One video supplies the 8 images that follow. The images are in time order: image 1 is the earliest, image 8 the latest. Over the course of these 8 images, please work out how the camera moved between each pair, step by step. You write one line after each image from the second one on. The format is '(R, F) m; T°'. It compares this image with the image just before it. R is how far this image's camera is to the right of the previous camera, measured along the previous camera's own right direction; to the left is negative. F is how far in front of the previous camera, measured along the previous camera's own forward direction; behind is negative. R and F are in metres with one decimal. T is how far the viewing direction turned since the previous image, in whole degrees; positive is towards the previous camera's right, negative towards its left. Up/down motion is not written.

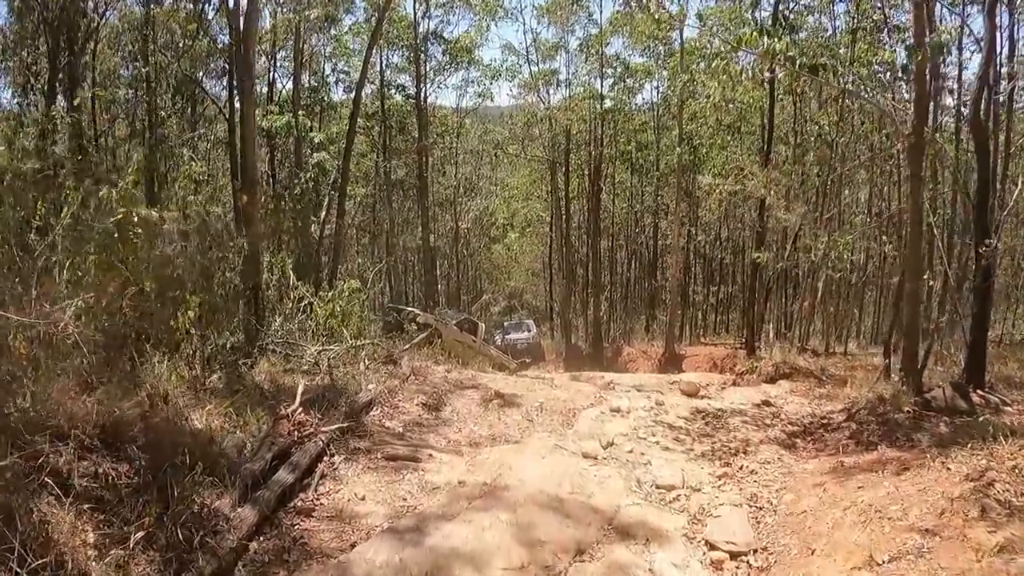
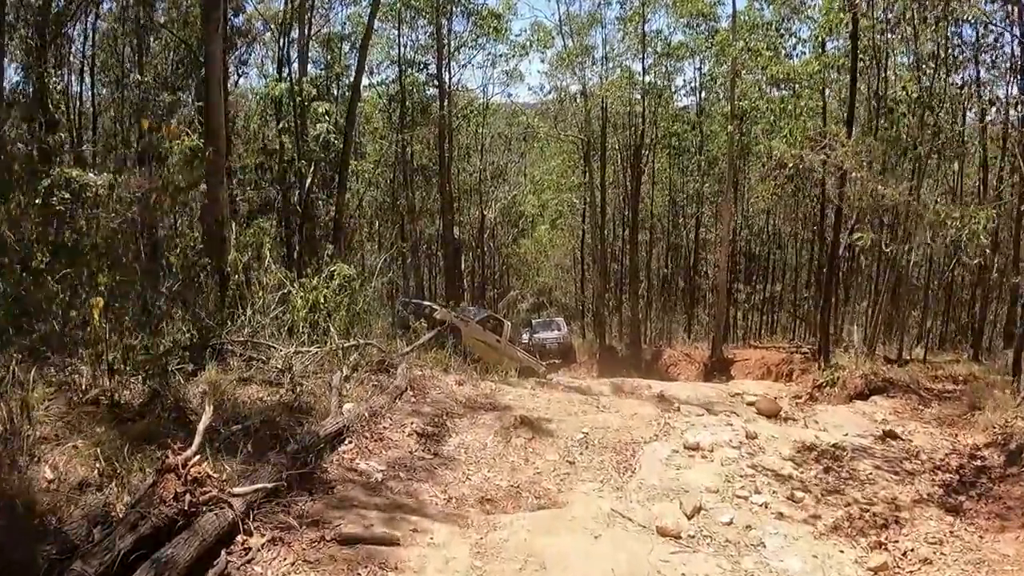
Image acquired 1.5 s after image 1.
(0.0, +2.4) m; -2°
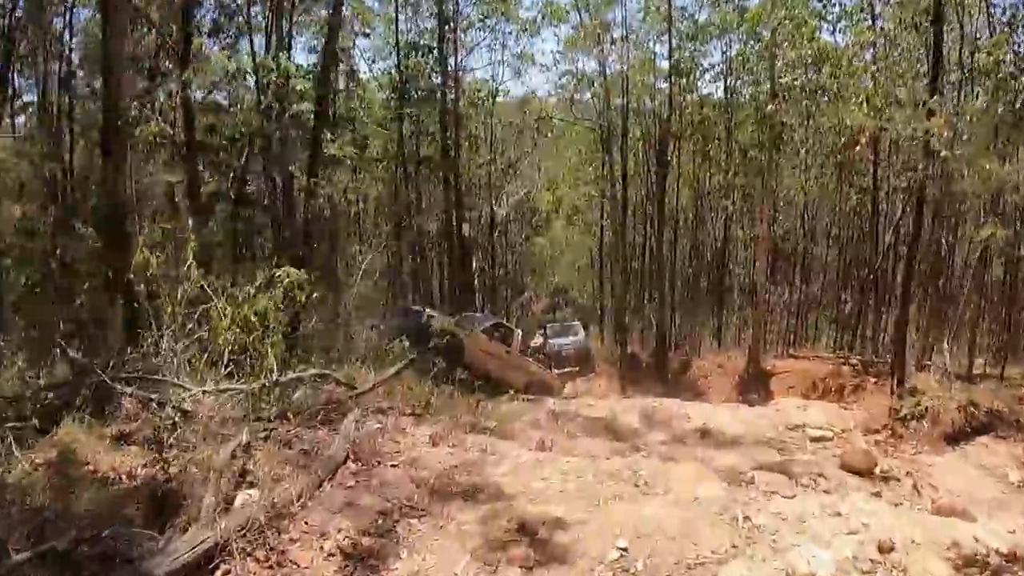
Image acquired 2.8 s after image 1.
(+0.1, +2.2) m; -1°
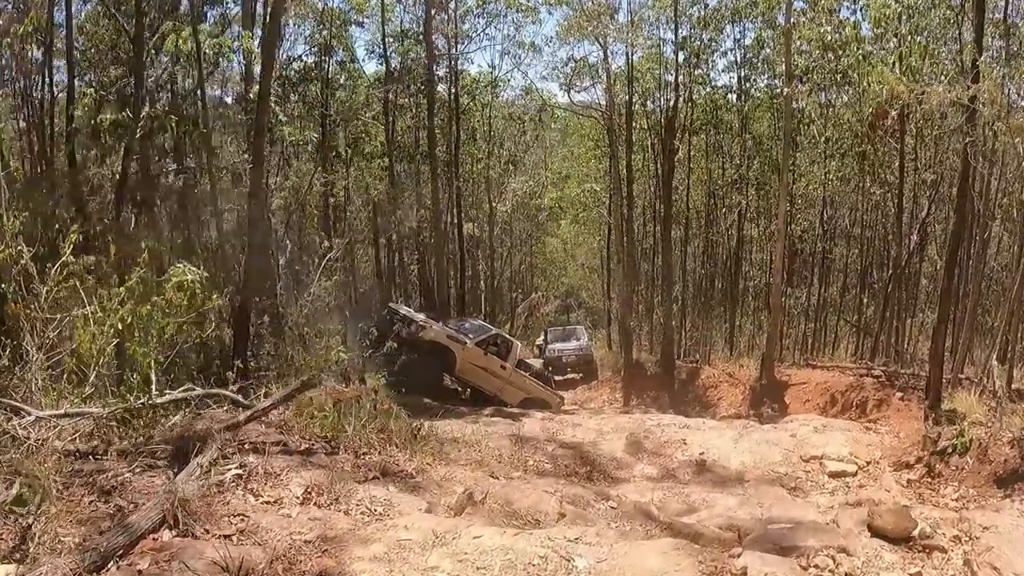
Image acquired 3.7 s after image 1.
(+0.4, +1.5) m; -1°
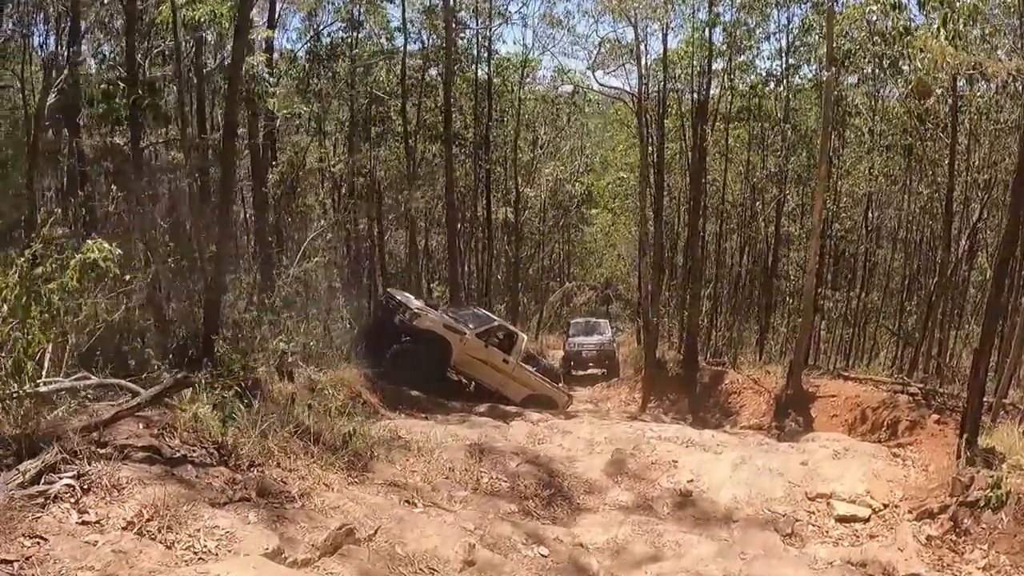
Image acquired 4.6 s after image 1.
(+0.5, +1.1) m; -3°
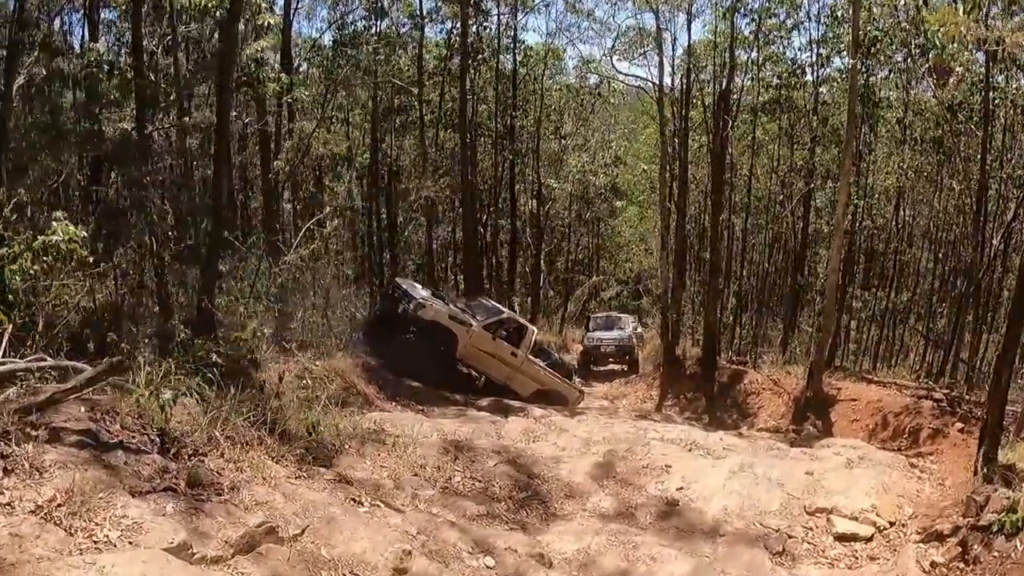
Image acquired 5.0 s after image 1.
(+0.3, +0.5) m; -2°
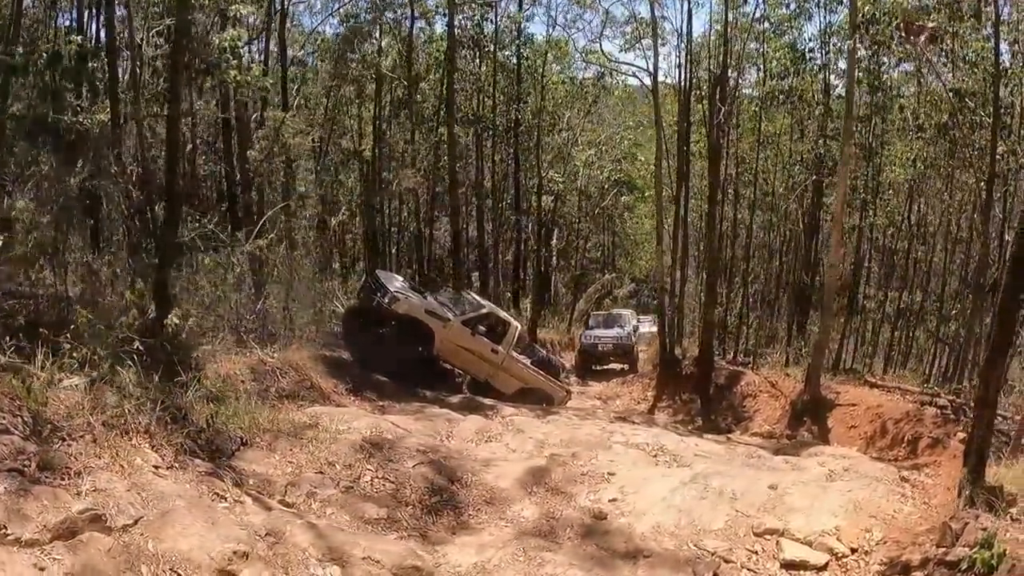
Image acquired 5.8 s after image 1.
(+0.6, +0.8) m; -1°
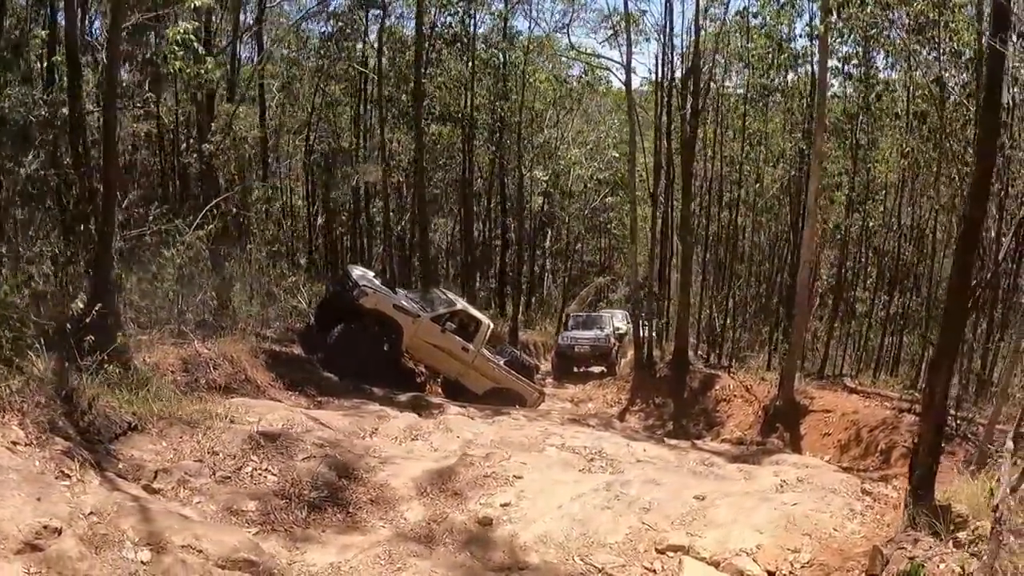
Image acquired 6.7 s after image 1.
(+0.6, +0.7) m; 0°
